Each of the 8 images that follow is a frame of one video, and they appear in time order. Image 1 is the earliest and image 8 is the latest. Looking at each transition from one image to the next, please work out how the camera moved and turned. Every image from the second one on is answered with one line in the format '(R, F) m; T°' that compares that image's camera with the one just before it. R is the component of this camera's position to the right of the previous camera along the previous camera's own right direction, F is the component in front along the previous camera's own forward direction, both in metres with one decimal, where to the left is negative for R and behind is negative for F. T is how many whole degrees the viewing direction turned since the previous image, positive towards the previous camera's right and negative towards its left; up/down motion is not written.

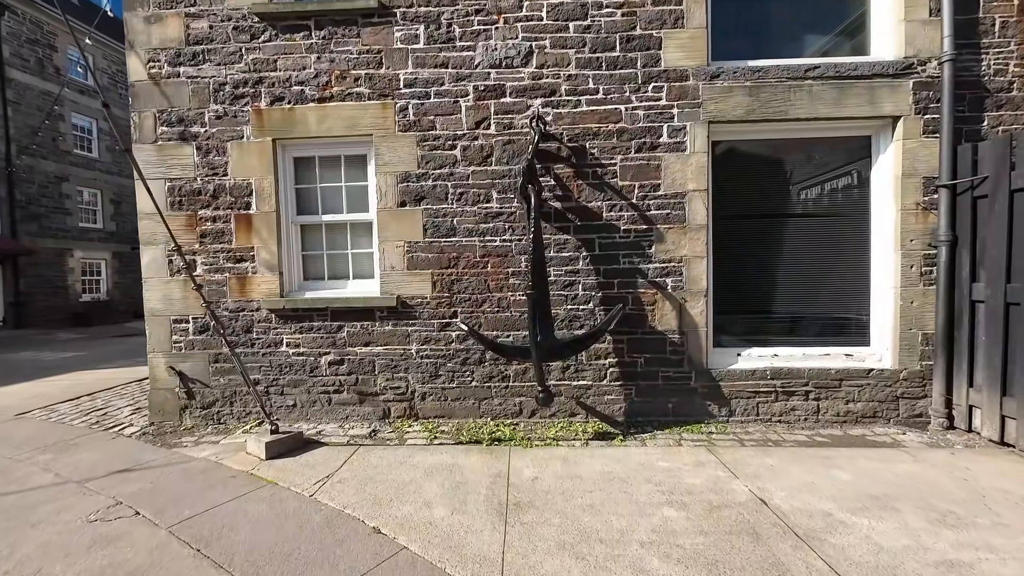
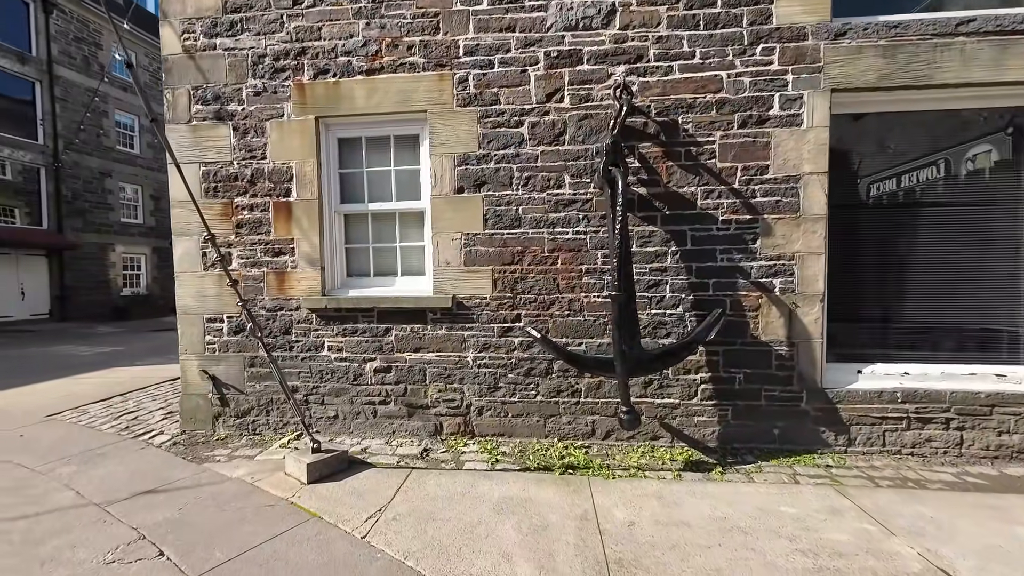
(-0.5, +0.6) m; -3°
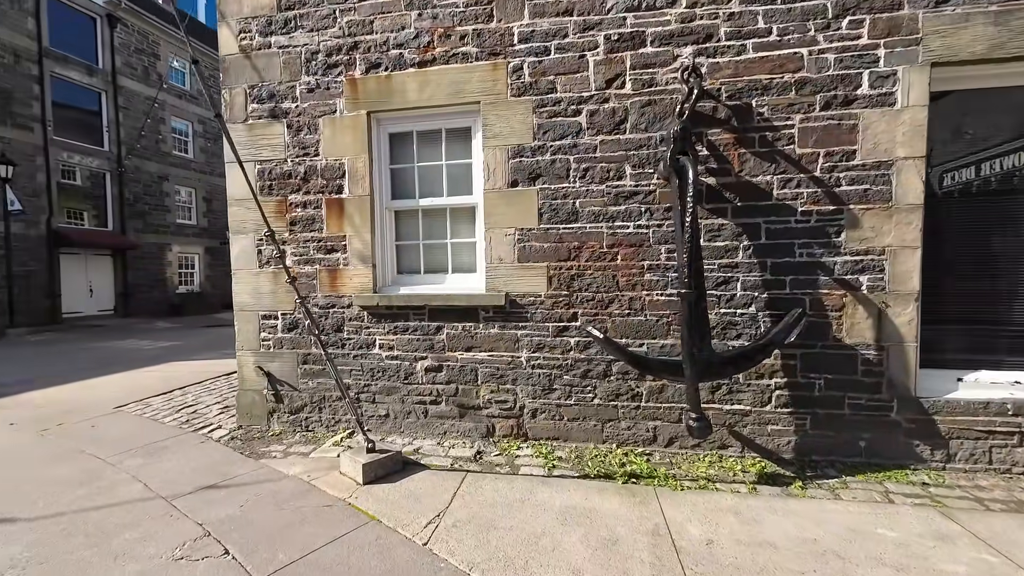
(-0.2, +0.2) m; -4°
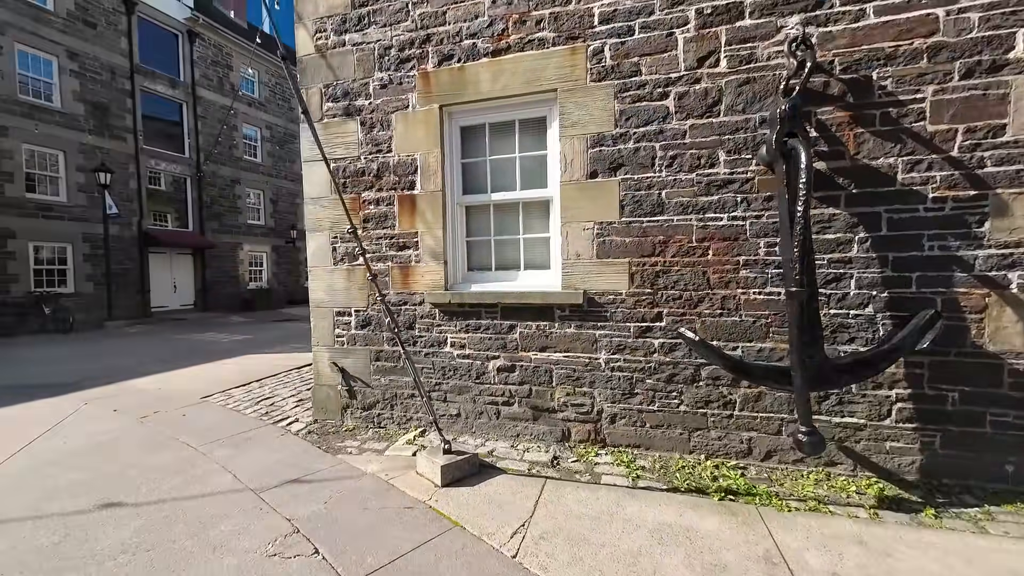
(-0.3, +0.2) m; -6°
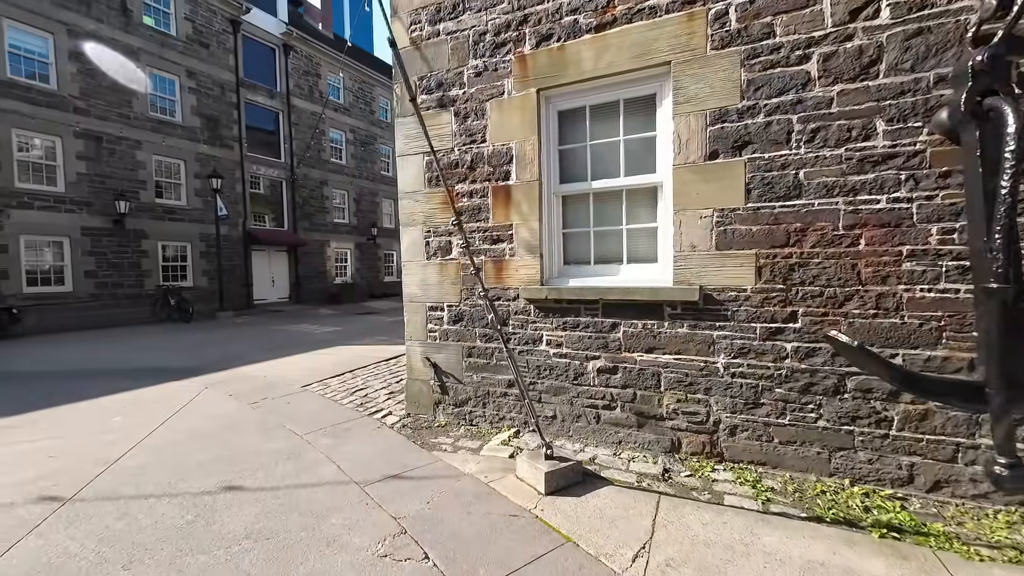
(-0.3, +0.2) m; -9°
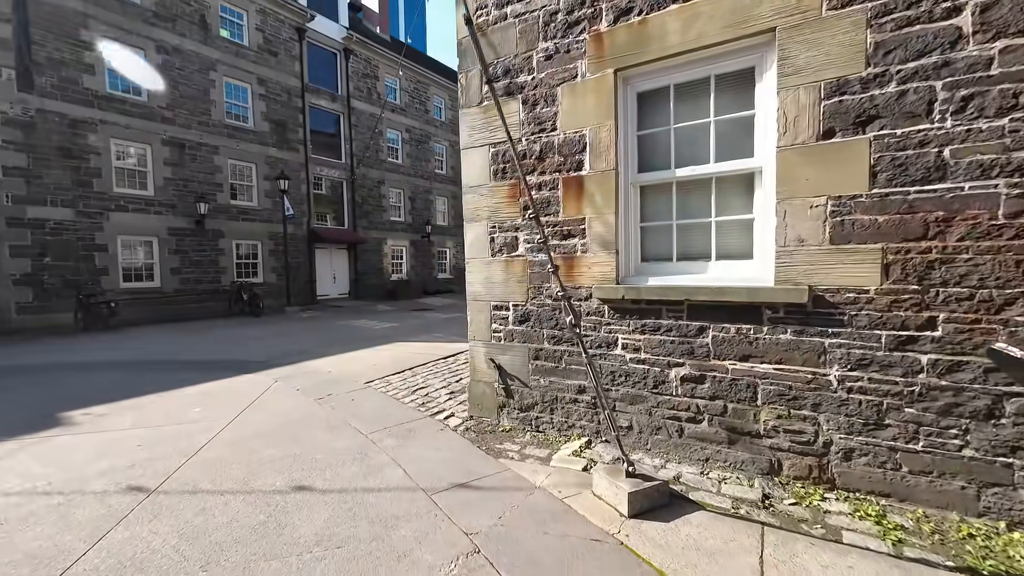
(-0.2, +0.2) m; -6°
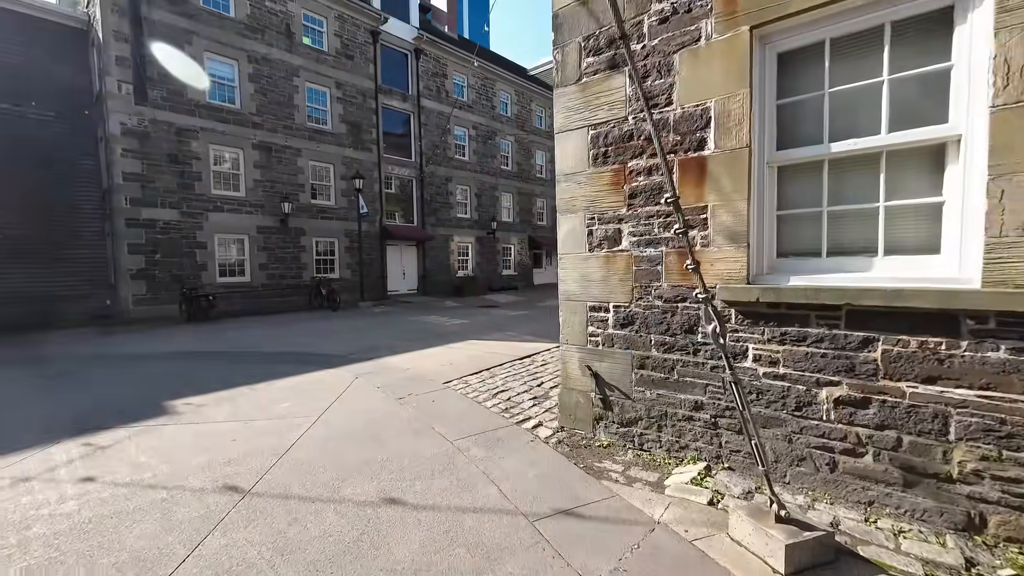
(-0.4, +0.4) m; -8°
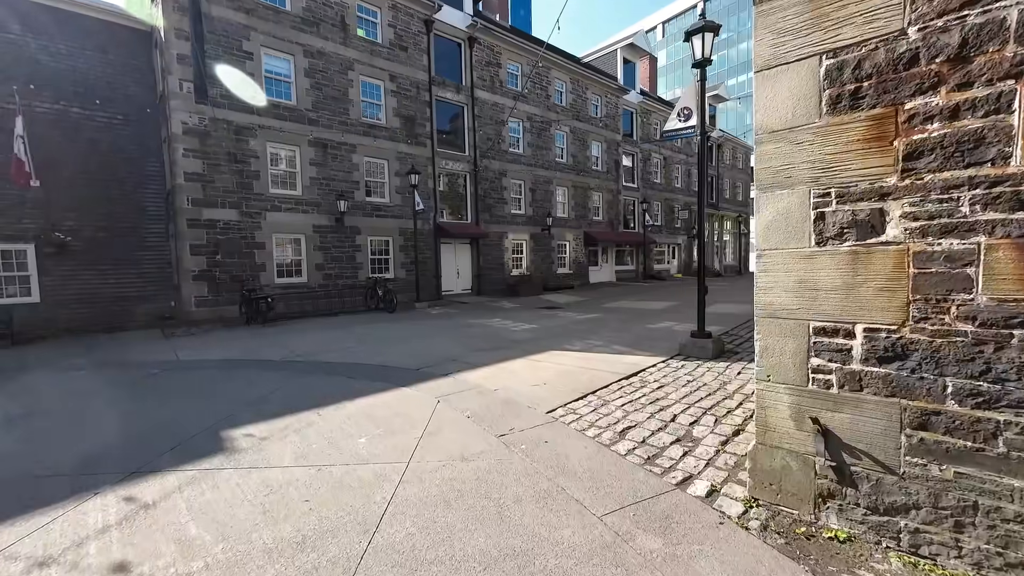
(-0.9, +1.1) m; -5°
